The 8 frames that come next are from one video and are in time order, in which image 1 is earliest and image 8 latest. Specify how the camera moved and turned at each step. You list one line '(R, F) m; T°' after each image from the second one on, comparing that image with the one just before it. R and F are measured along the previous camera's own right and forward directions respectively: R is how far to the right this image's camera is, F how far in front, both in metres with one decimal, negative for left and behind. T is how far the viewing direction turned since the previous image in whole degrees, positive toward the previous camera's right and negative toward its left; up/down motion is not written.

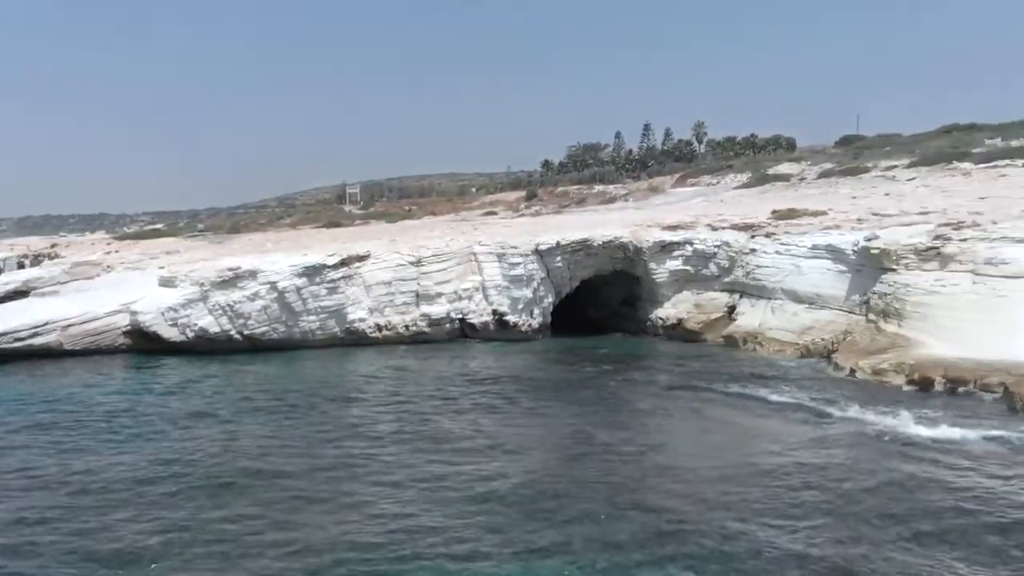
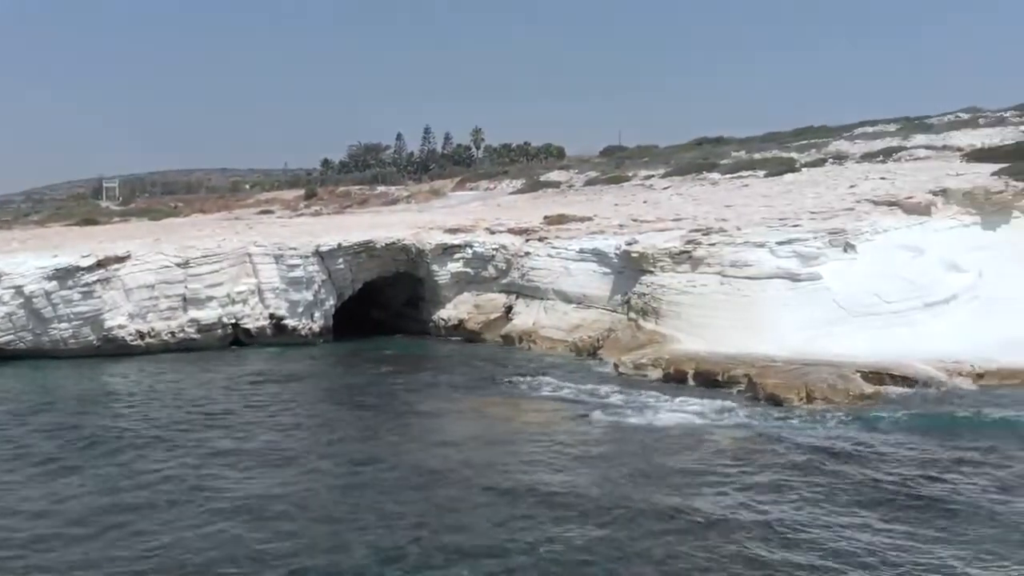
(+1.3, -0.2) m; +11°
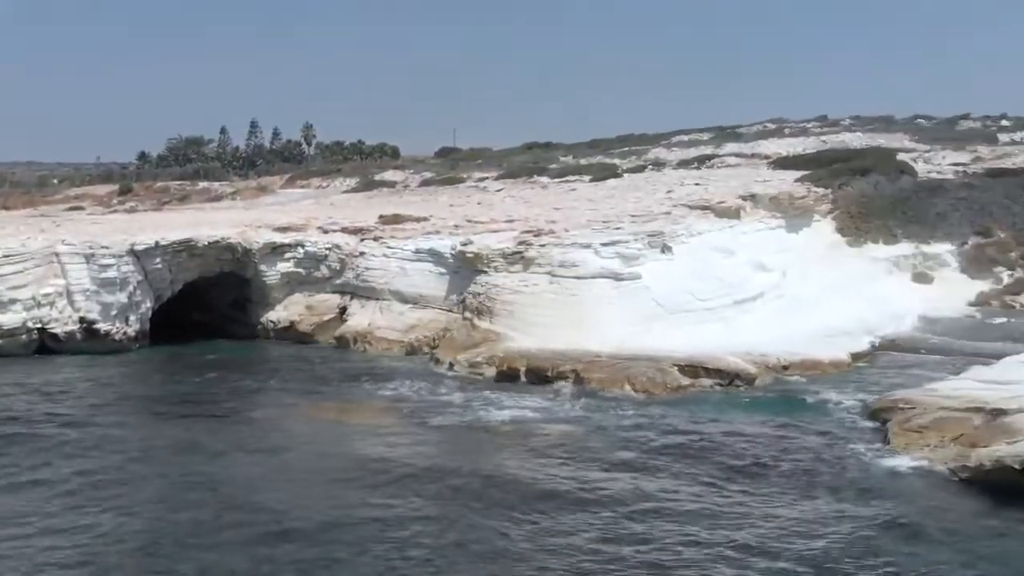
(0.0, -0.1) m; +11°
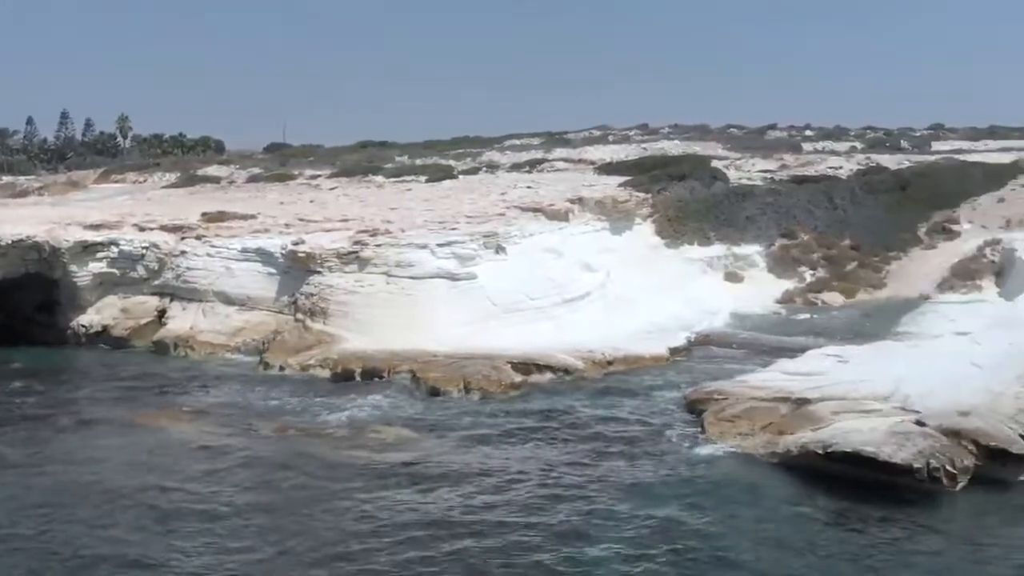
(-0.1, 0.0) m; +11°
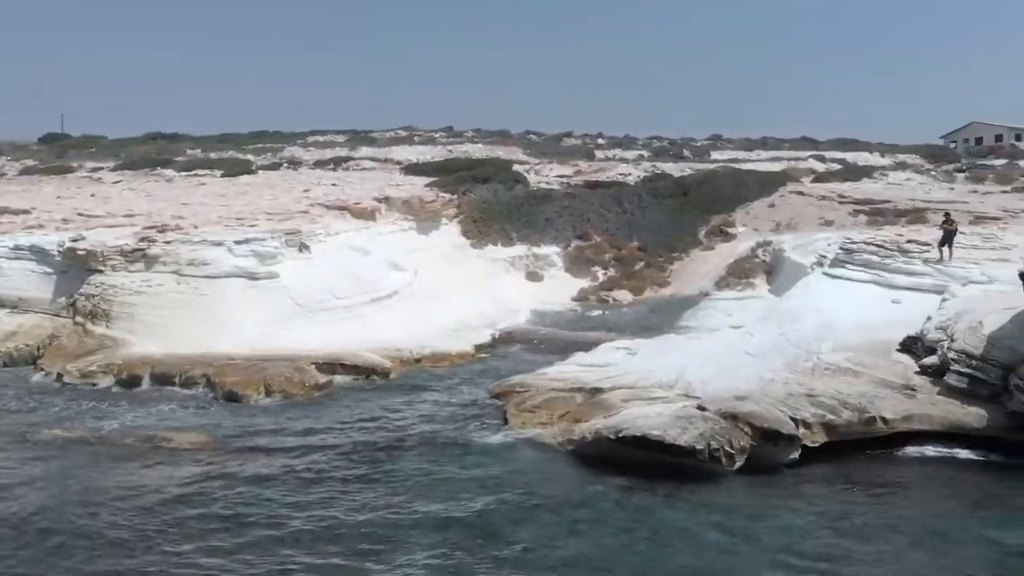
(+0.1, -0.2) m; +12°
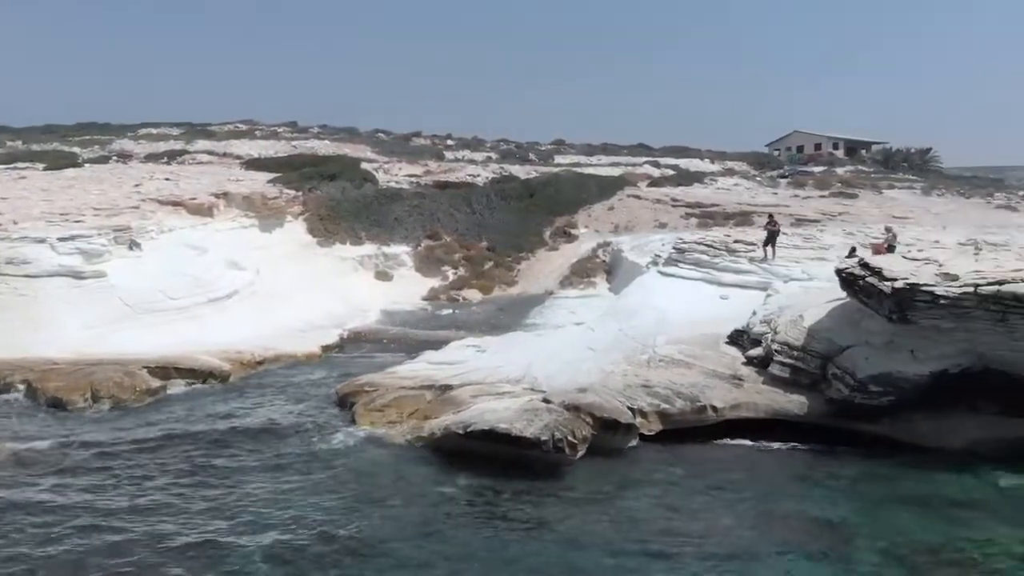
(0.0, -0.1) m; +10°
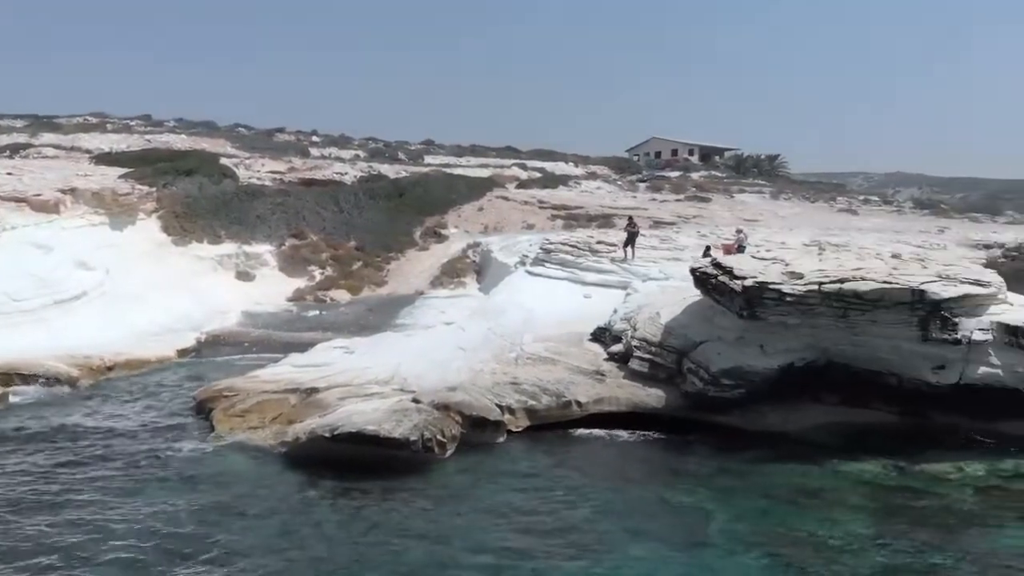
(+0.1, -0.1) m; +8°
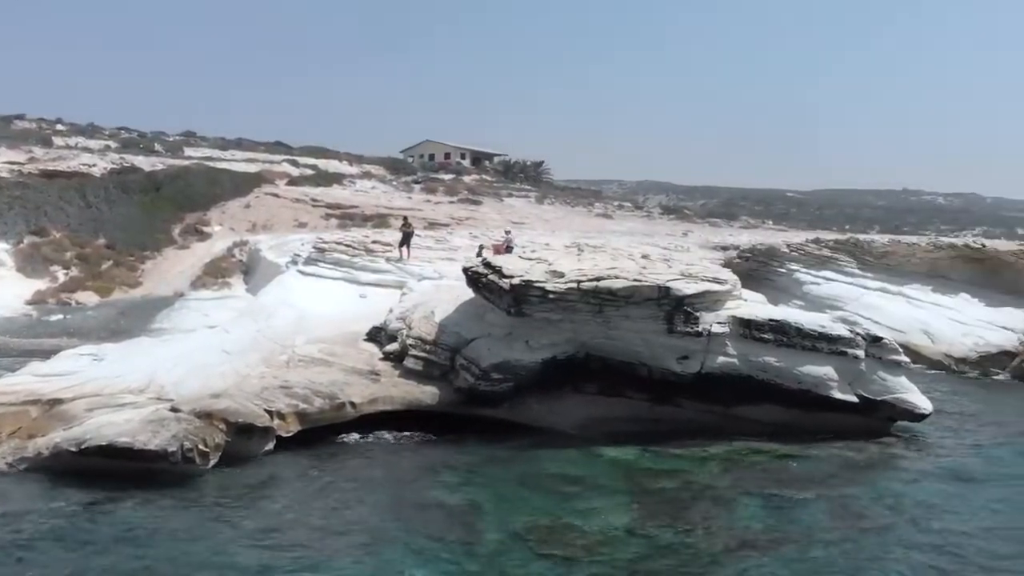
(+0.1, -0.2) m; +14°
